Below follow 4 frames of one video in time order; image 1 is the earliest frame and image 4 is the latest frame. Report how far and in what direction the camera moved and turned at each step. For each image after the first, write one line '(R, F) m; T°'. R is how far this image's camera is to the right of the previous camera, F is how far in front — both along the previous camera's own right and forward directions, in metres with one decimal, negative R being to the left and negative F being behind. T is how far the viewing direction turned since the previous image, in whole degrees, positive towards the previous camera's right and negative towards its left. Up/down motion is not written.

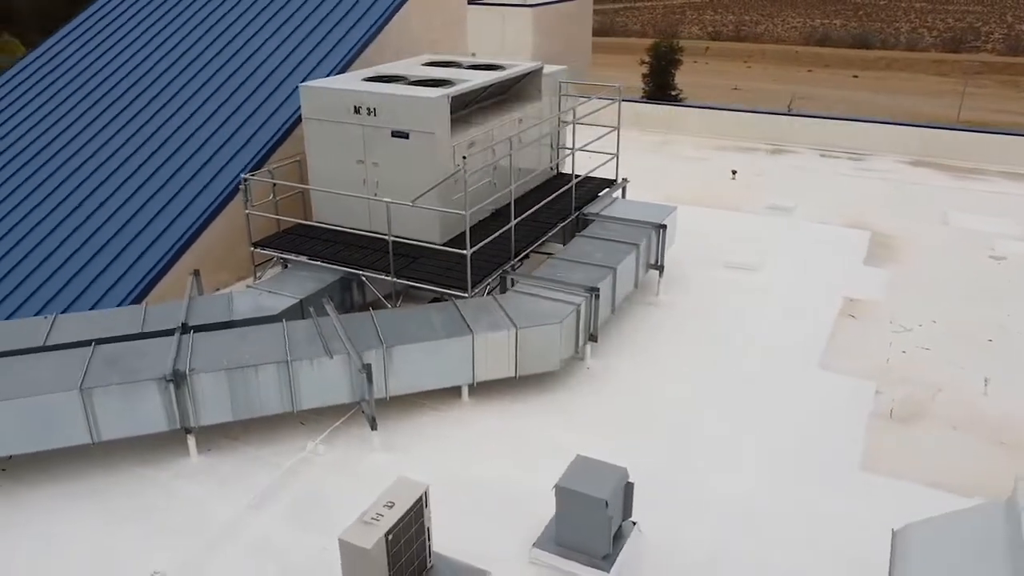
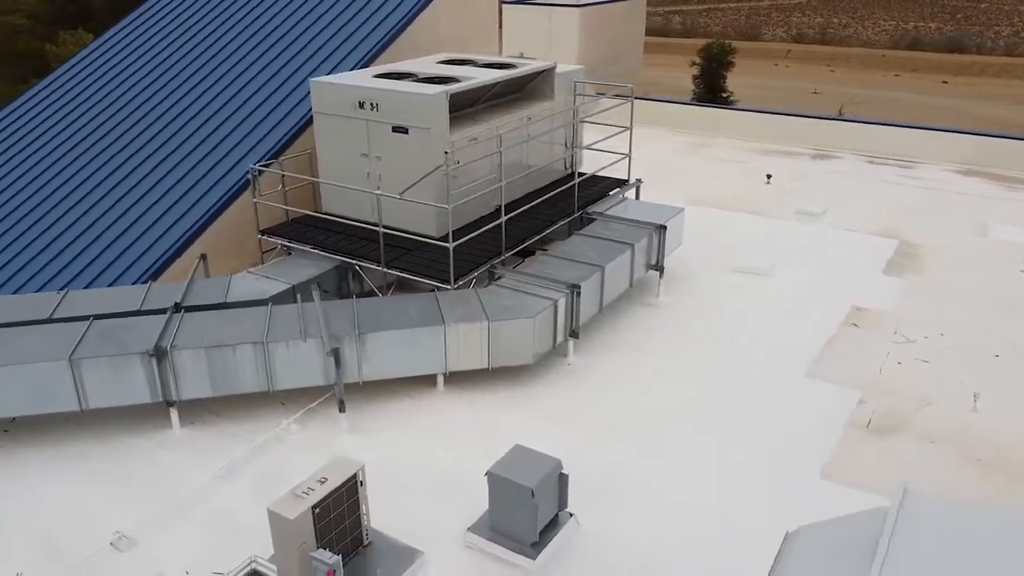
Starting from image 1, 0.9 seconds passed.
(+0.8, -0.1) m; -5°
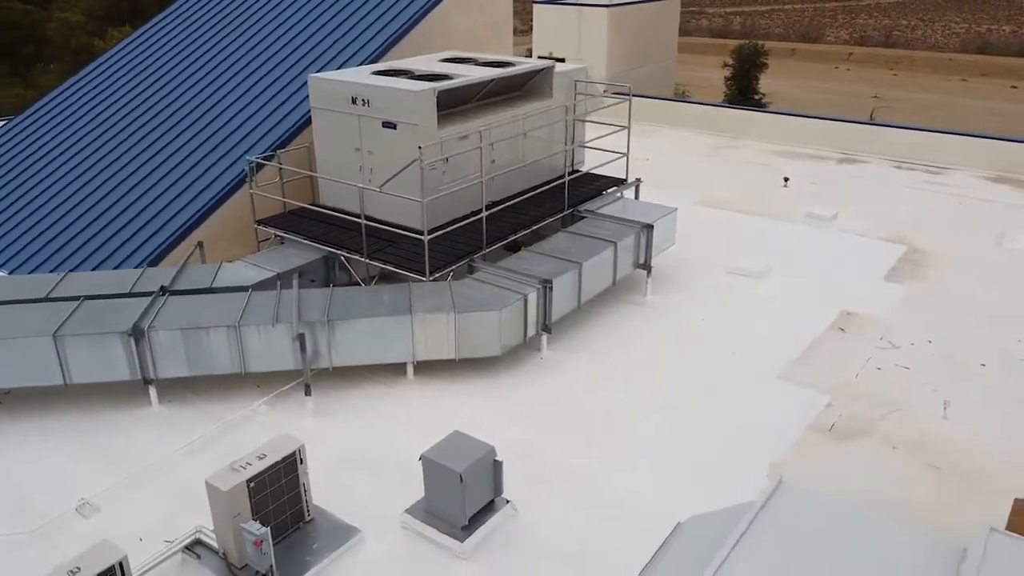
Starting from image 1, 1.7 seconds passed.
(+0.7, -0.1) m; -4°
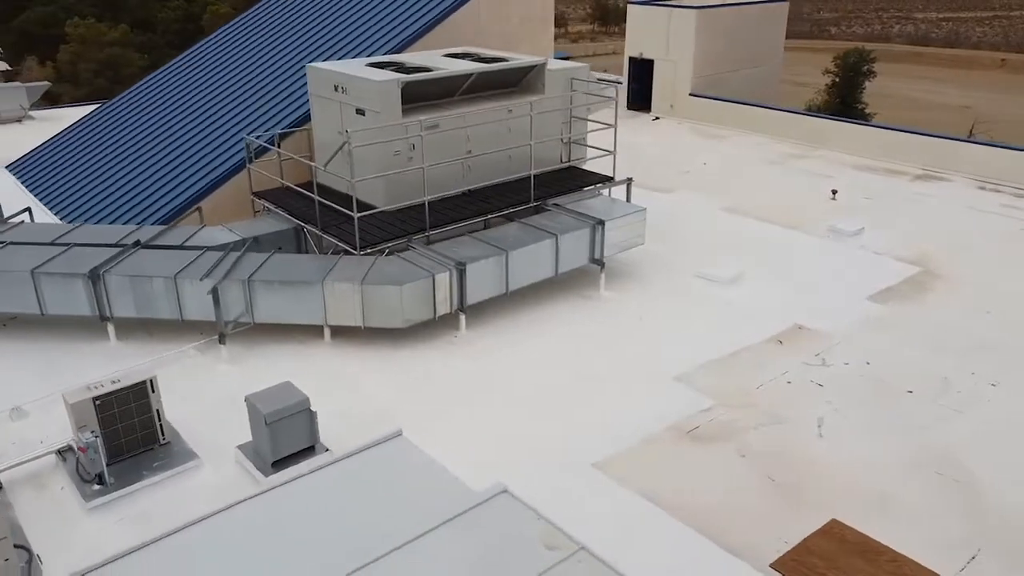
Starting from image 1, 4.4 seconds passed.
(+2.3, -0.2) m; -12°
